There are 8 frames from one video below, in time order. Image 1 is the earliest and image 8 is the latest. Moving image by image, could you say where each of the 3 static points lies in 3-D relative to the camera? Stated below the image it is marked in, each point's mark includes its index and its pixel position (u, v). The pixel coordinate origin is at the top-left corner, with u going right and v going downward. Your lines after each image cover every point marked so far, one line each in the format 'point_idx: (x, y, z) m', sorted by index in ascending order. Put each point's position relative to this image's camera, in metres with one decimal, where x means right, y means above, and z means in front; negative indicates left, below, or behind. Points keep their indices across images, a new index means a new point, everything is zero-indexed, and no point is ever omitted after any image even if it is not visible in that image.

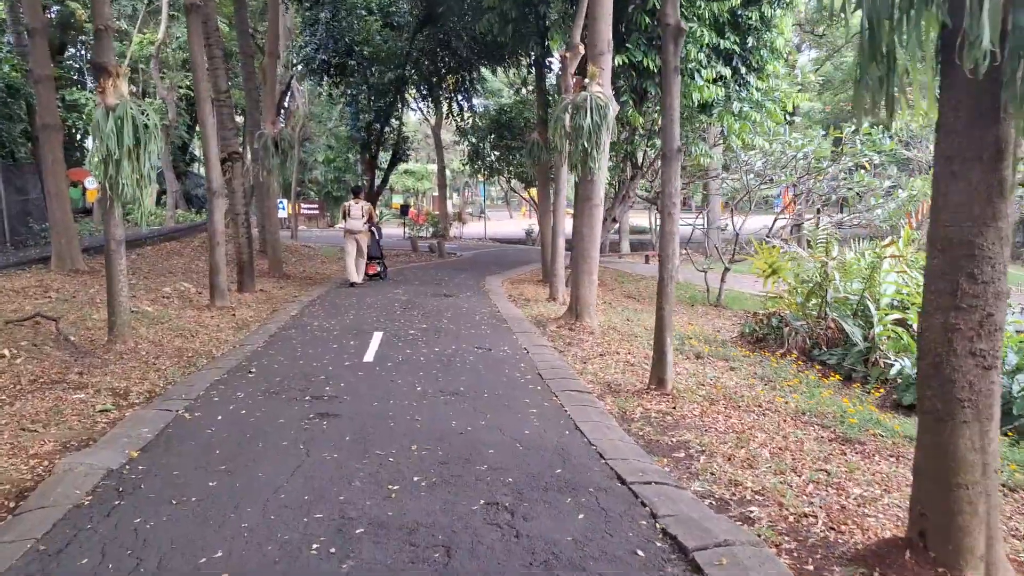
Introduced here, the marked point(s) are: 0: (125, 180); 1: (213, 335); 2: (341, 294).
0: (-3.8, +1.1, +8.2) m
1: (-3.4, -0.5, +9.5) m
2: (-2.7, -0.1, +13.0) m
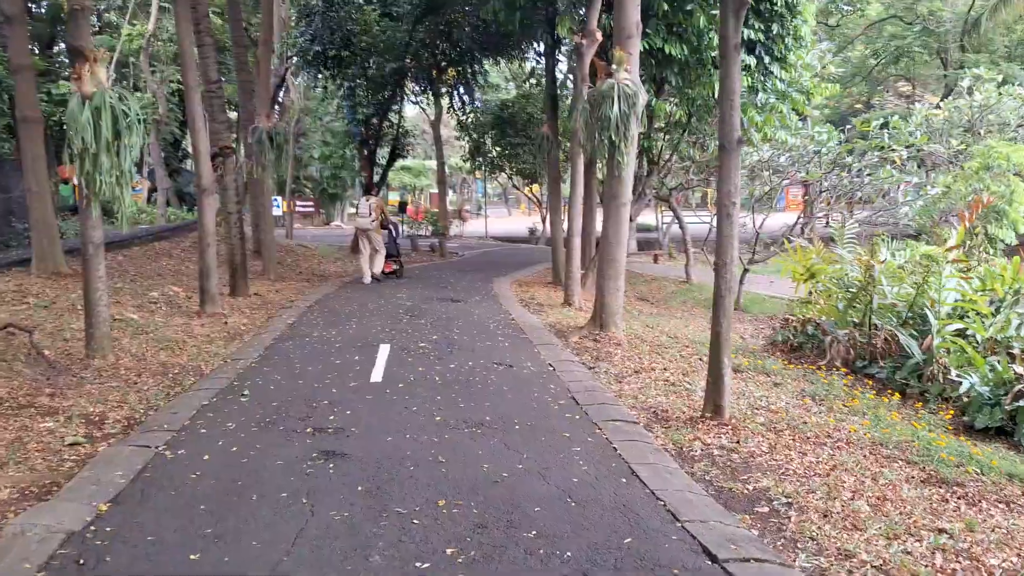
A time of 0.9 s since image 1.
0: (-3.6, +1.0, +7.3) m
1: (-3.2, -0.6, +8.6) m
2: (-2.5, -0.2, +12.2) m
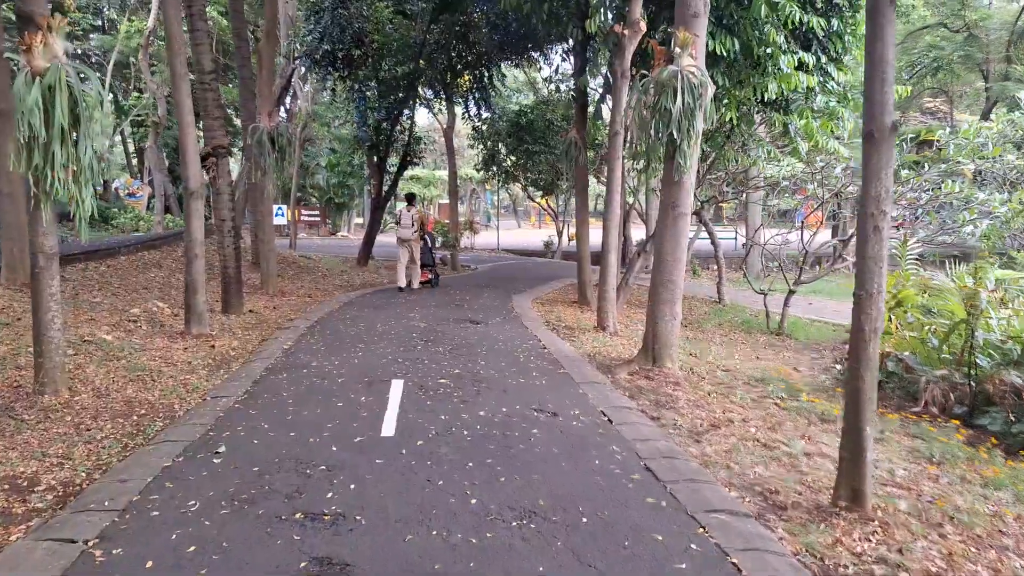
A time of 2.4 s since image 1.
0: (-3.3, +0.8, +6.0) m
1: (-2.9, -0.8, +7.3) m
2: (-2.2, -0.4, +10.8) m
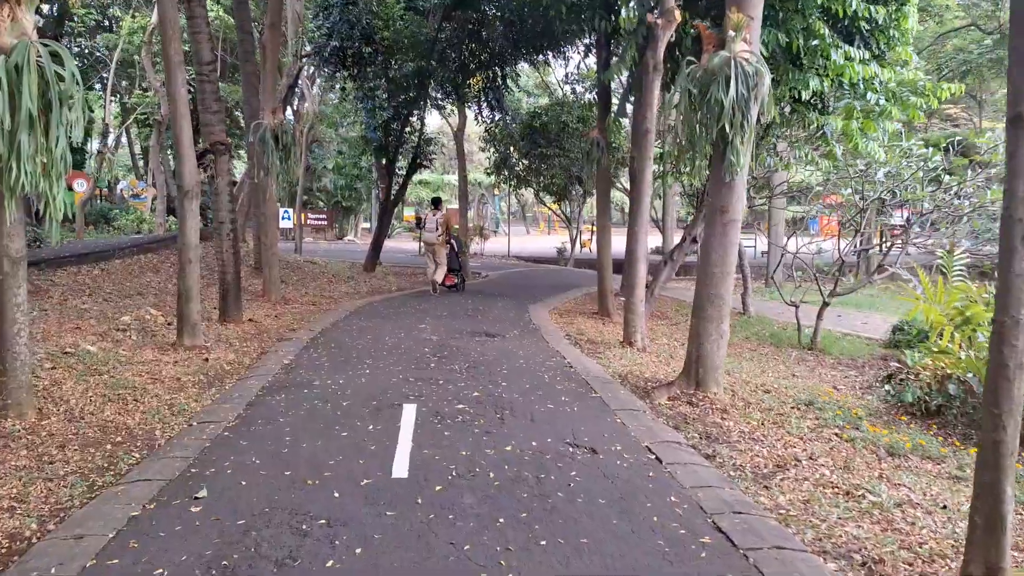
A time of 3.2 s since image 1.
0: (-3.1, +0.8, +5.2) m
1: (-2.7, -0.9, +6.5) m
2: (-2.0, -0.5, +10.0) m
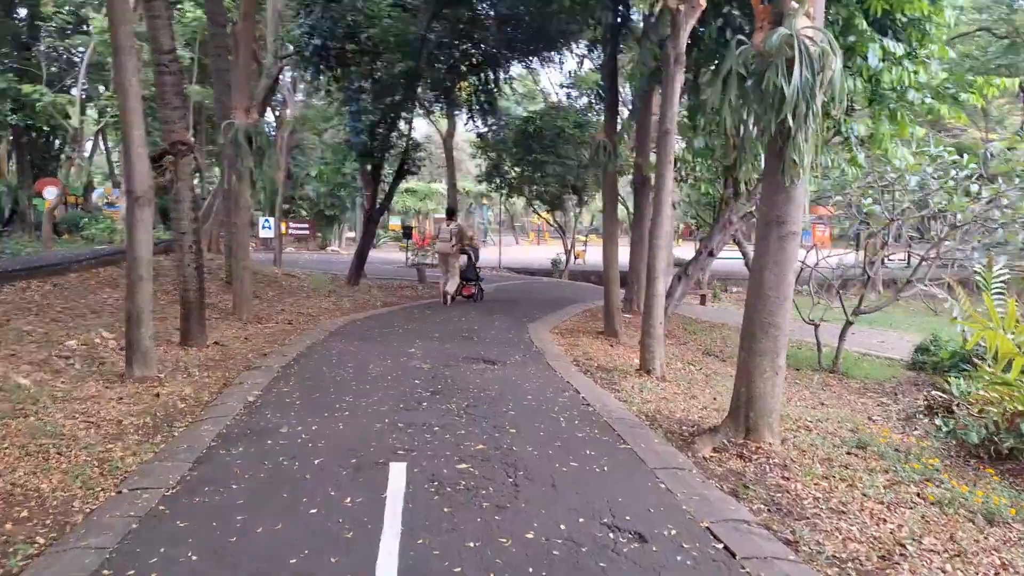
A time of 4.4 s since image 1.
0: (-3.0, +0.6, +4.0) m
1: (-2.7, -1.0, +5.3) m
2: (-2.0, -0.7, +8.9) m
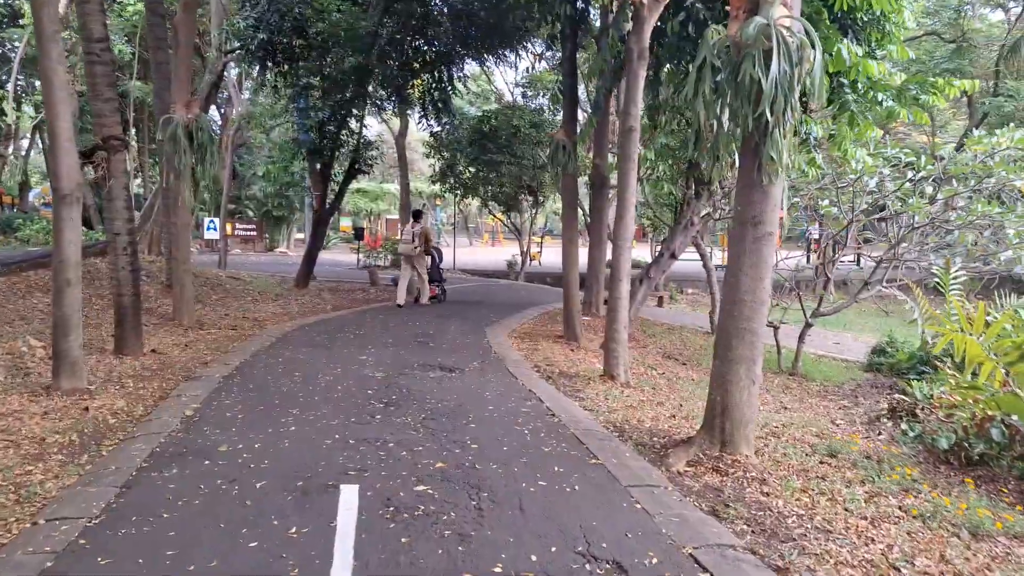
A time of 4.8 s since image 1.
0: (-3.2, +0.6, +3.5) m
1: (-2.9, -1.1, +4.8) m
2: (-2.4, -0.8, +8.4) m
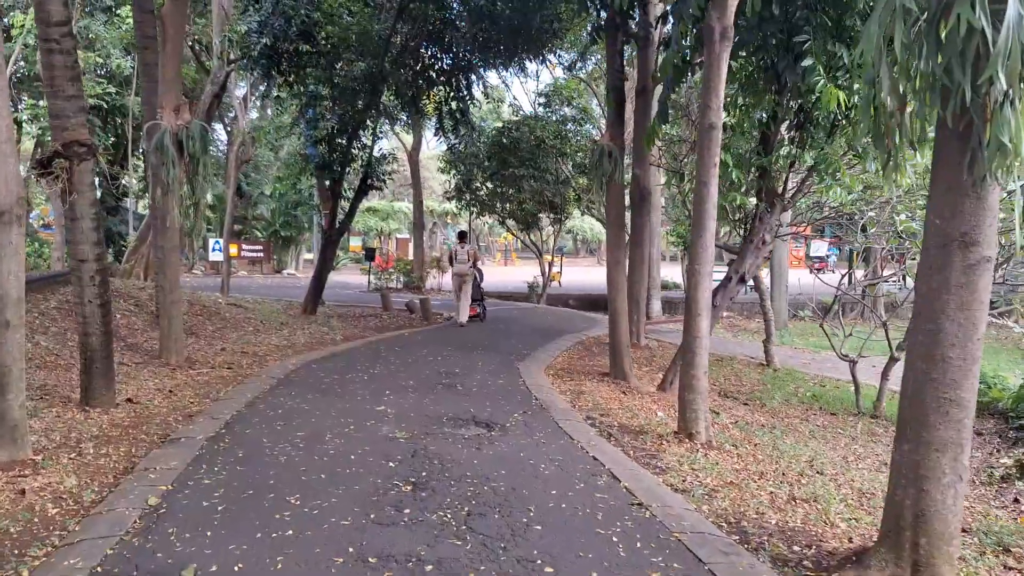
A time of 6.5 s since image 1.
0: (-2.8, +0.4, +2.0) m
1: (-2.5, -1.3, +3.2) m
2: (-2.0, -1.1, +6.8) m
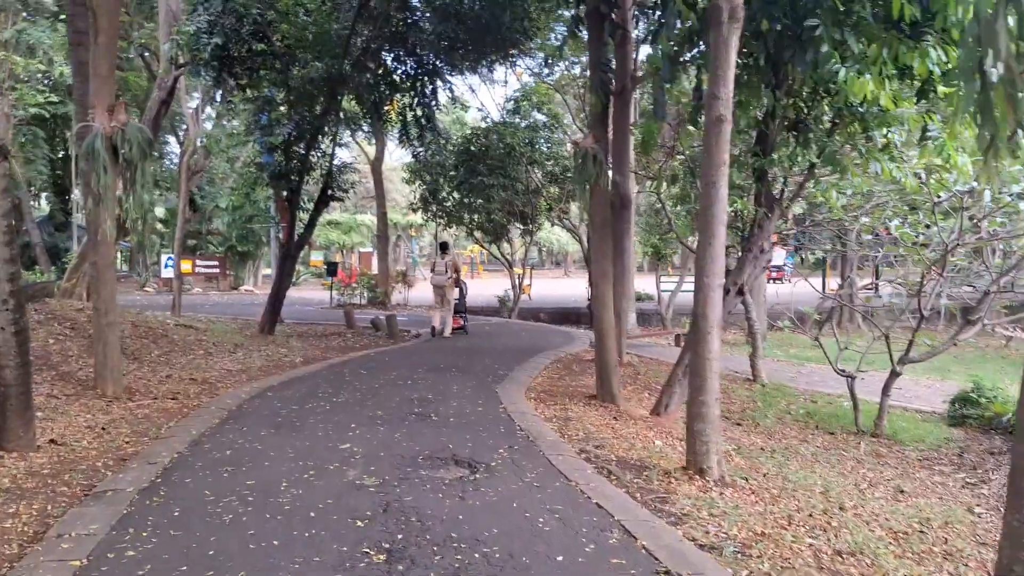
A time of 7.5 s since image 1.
0: (-2.7, +0.3, +1.1) m
1: (-2.4, -1.4, +2.3) m
2: (-2.1, -1.2, +5.9) m
